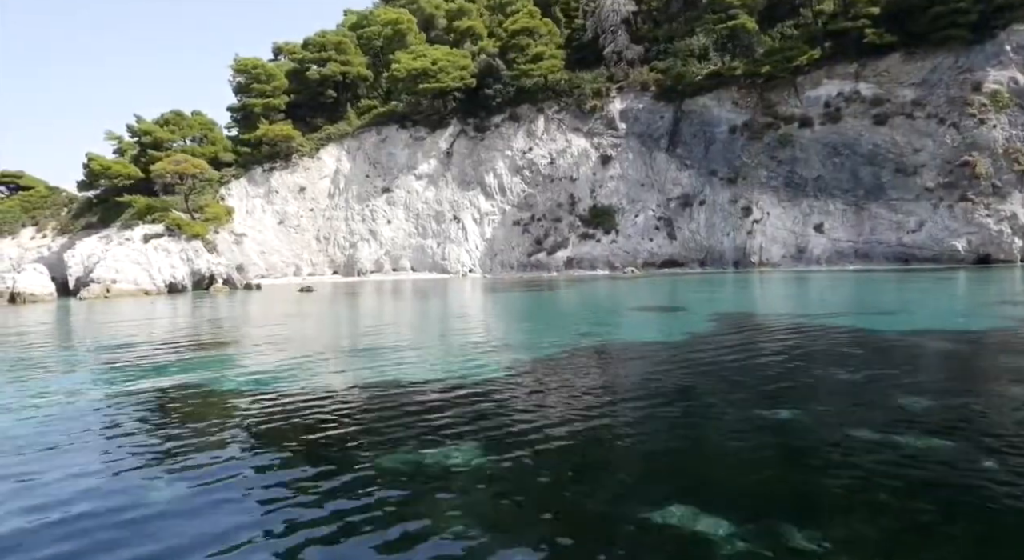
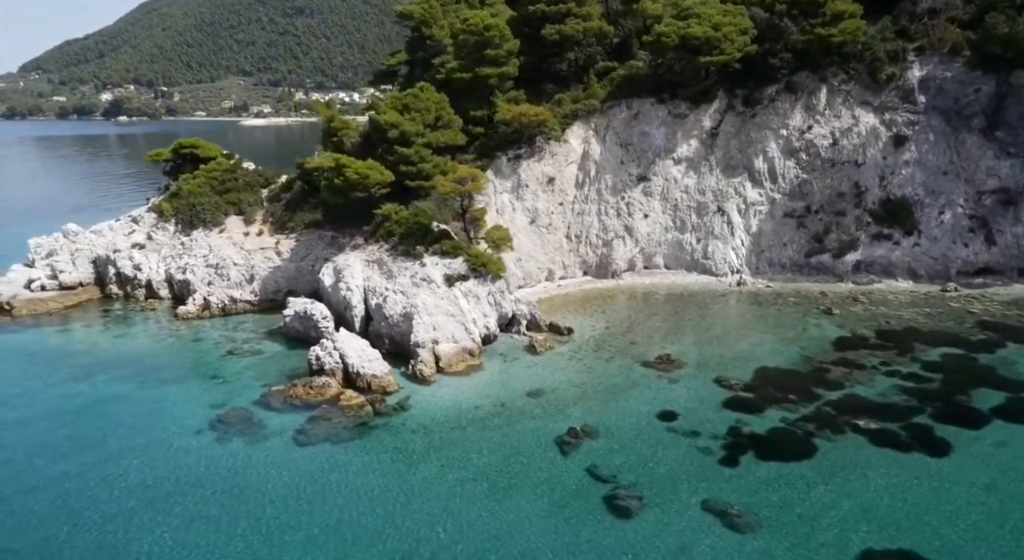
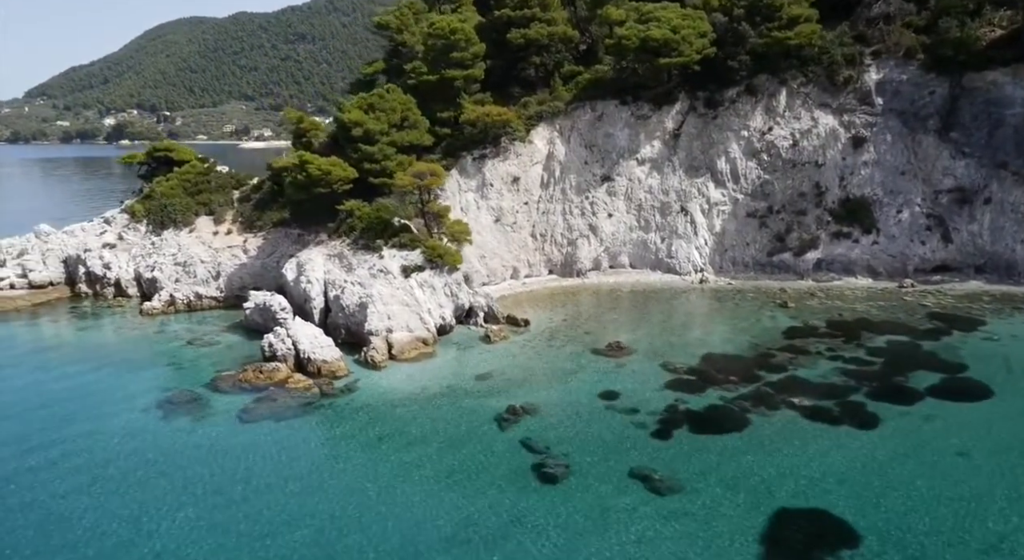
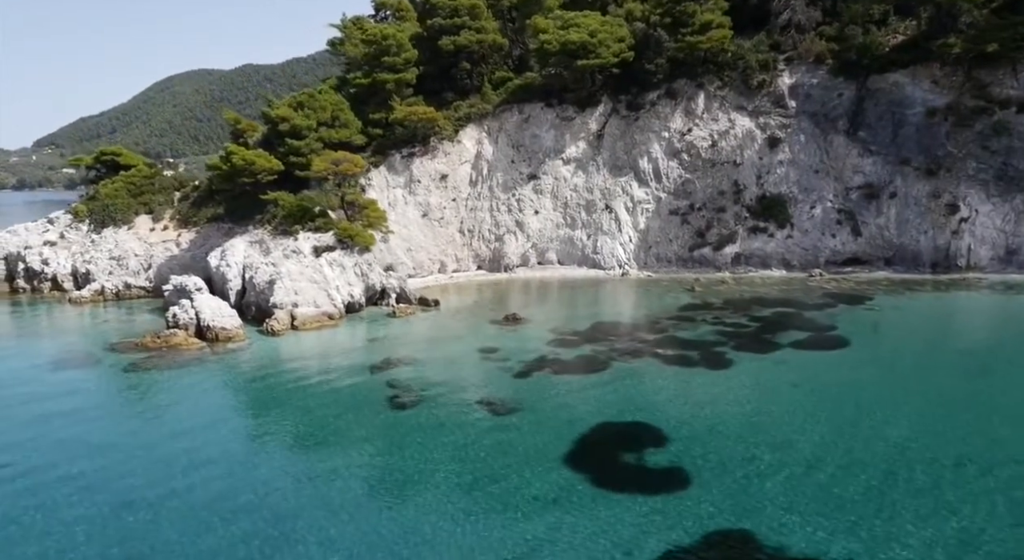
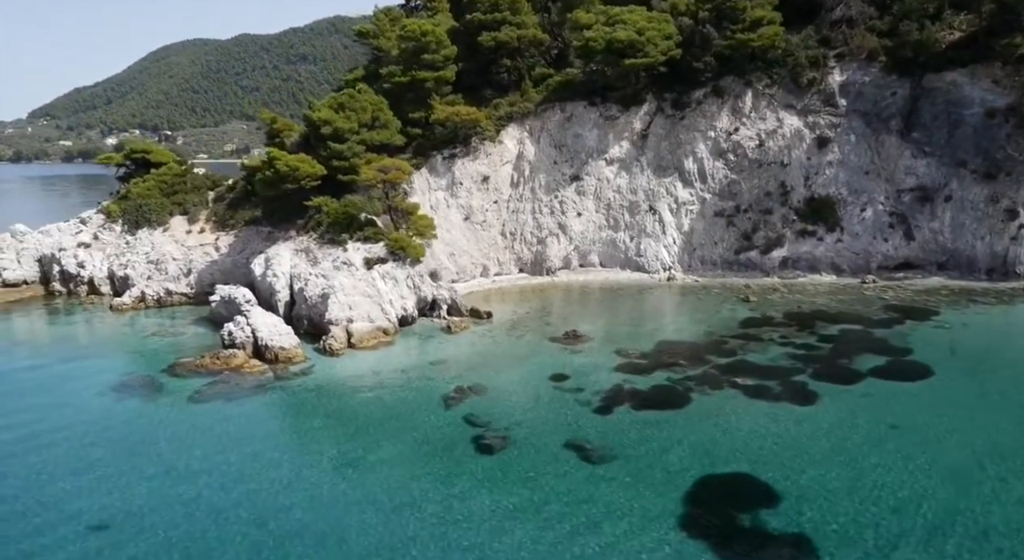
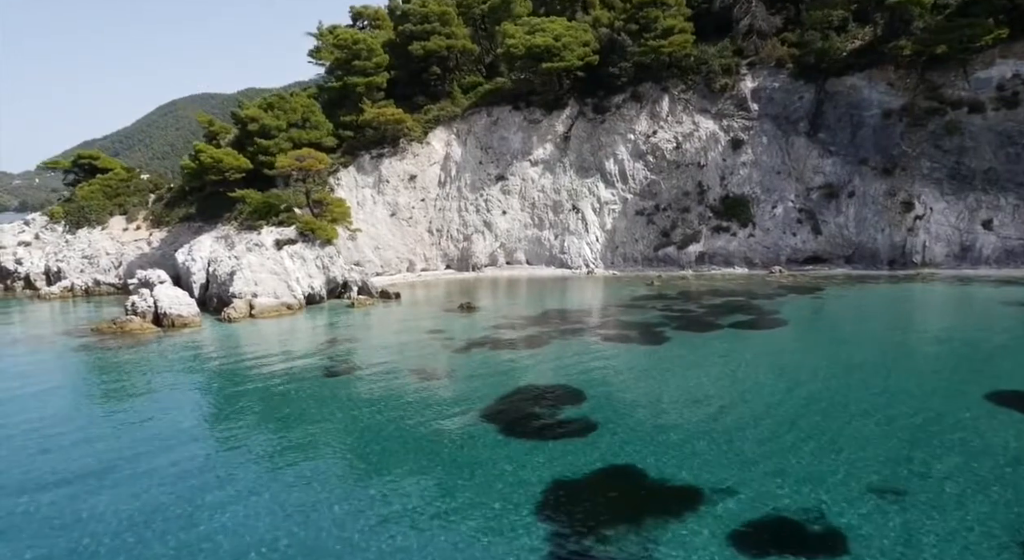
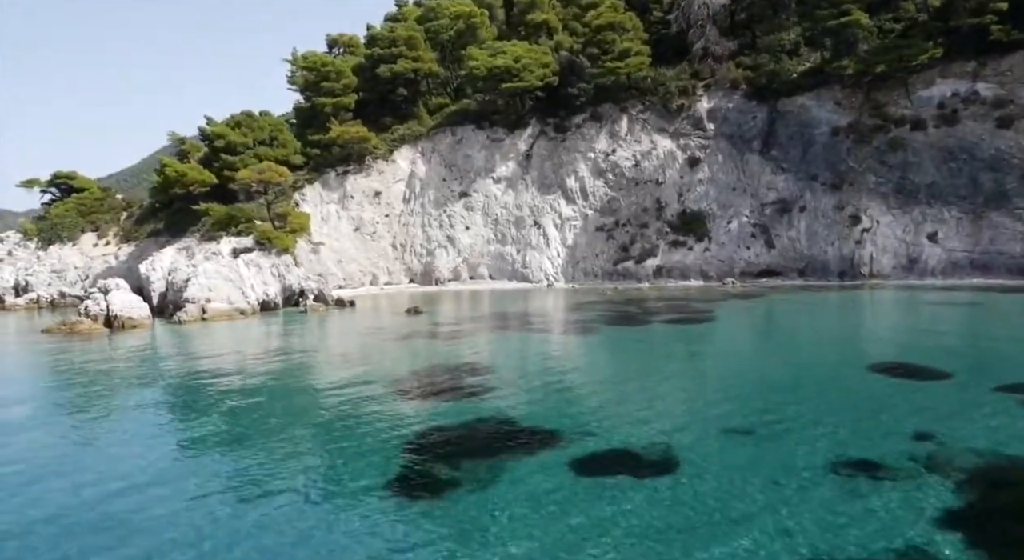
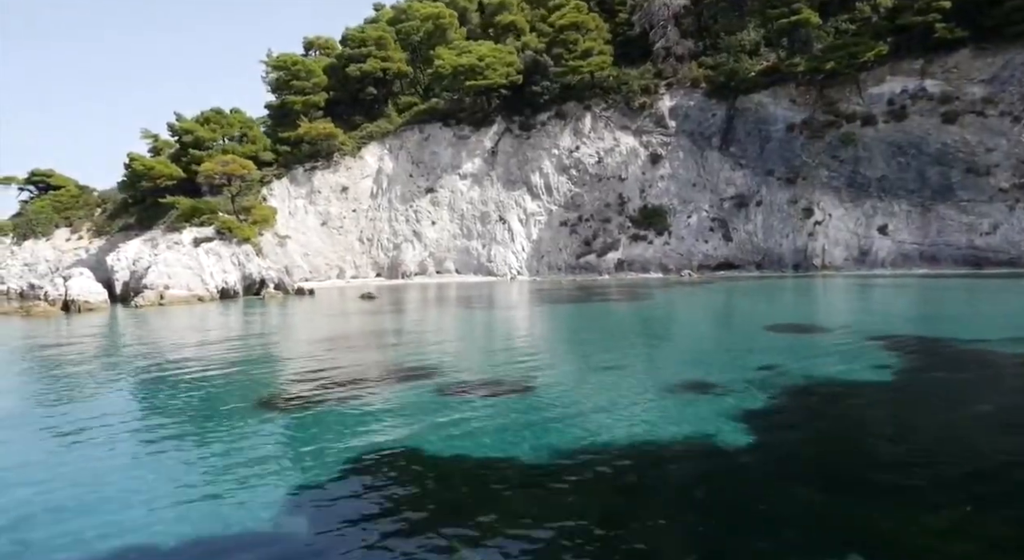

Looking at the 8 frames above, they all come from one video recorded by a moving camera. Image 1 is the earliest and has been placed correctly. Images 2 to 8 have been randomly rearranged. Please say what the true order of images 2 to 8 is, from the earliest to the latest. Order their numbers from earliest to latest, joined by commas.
8, 7, 6, 4, 5, 3, 2
